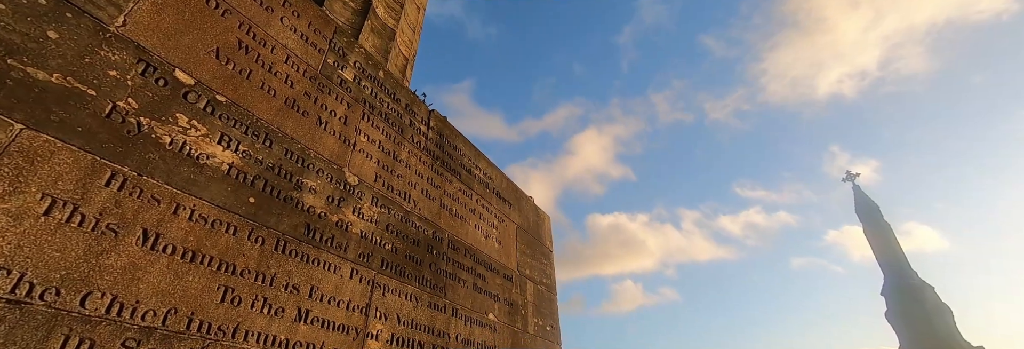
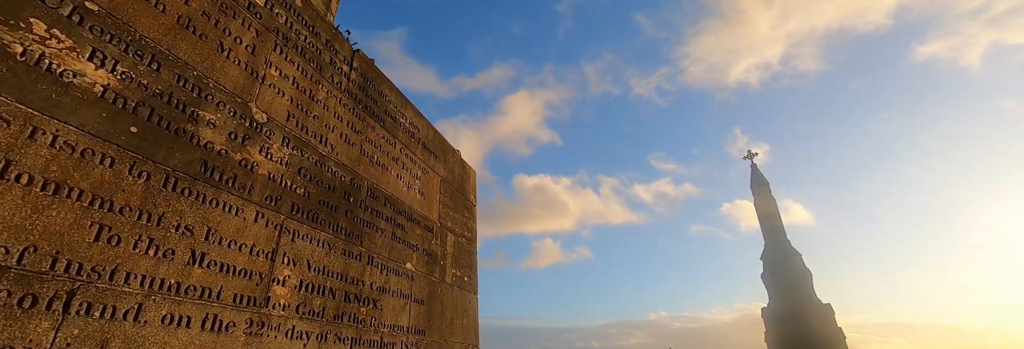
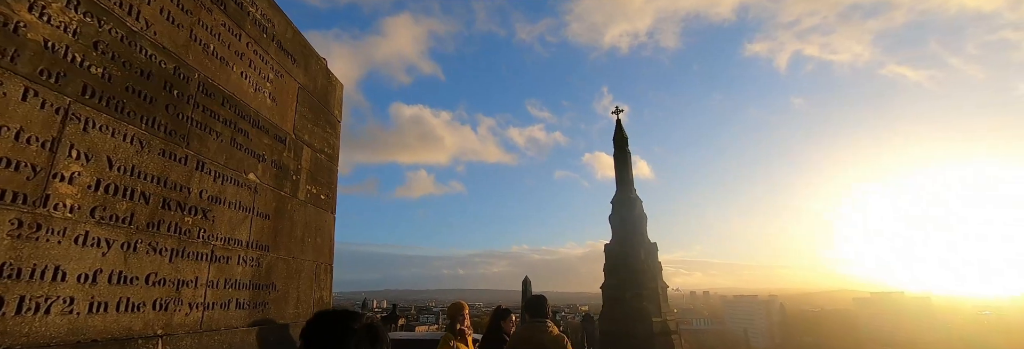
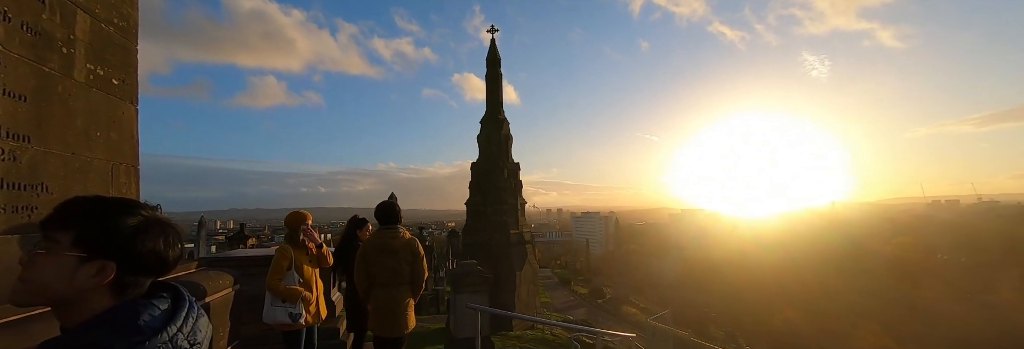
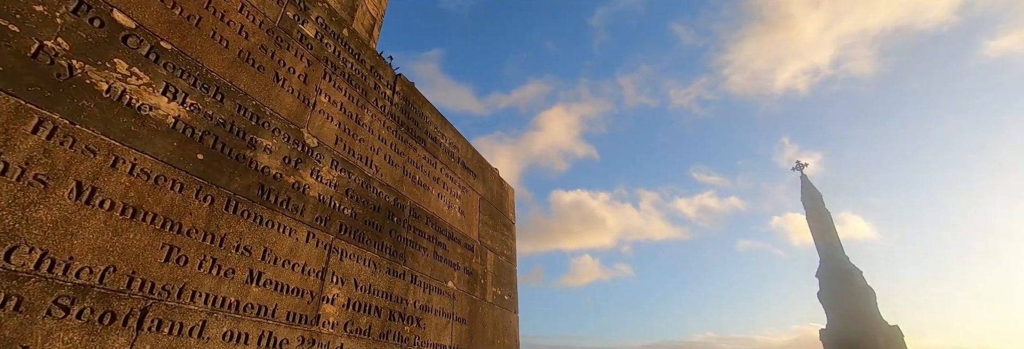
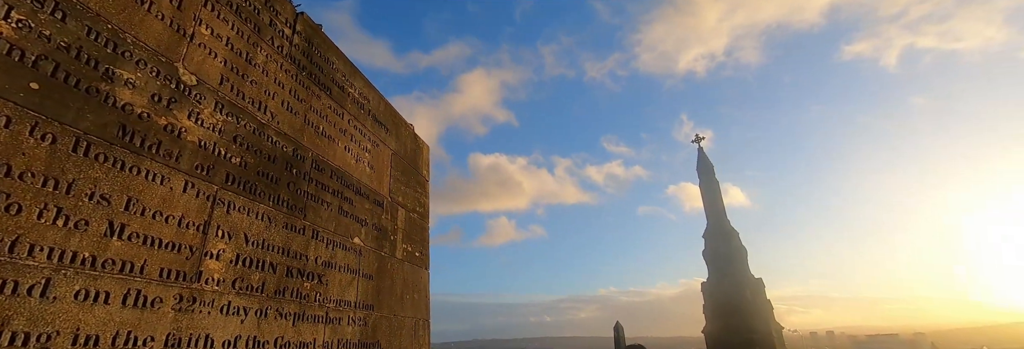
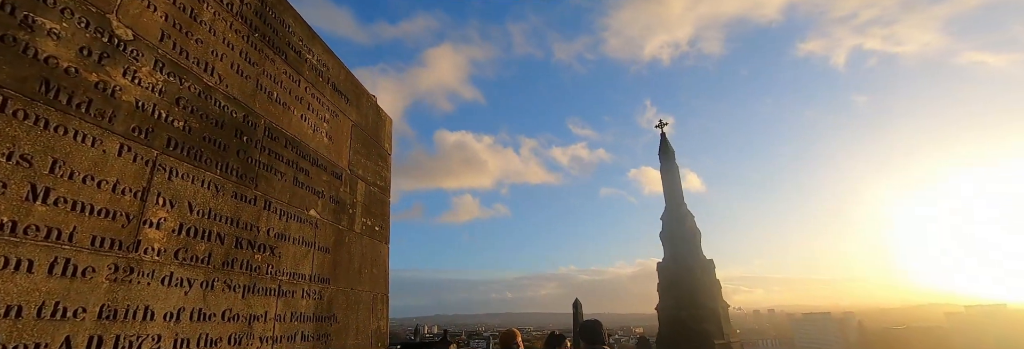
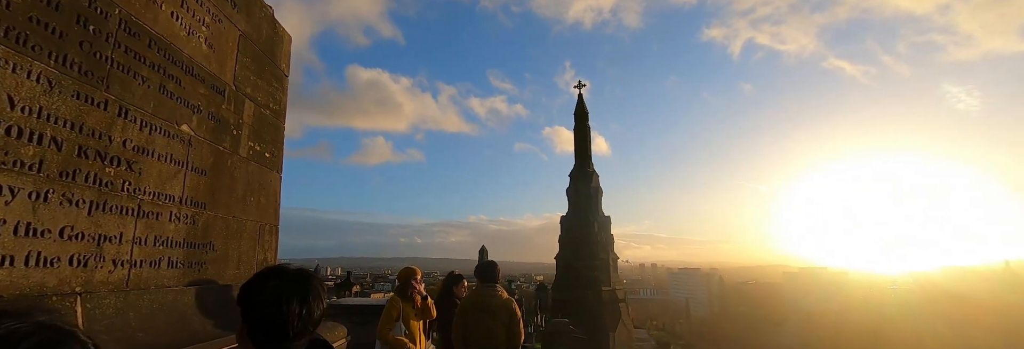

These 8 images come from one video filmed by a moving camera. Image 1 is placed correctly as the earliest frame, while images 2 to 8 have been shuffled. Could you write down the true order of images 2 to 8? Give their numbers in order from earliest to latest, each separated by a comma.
5, 2, 6, 7, 3, 8, 4
